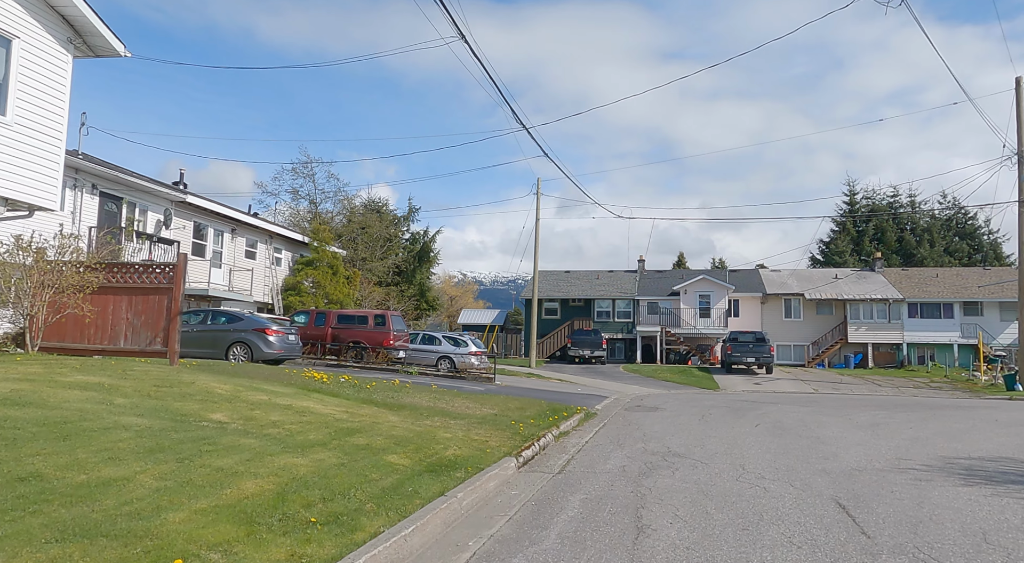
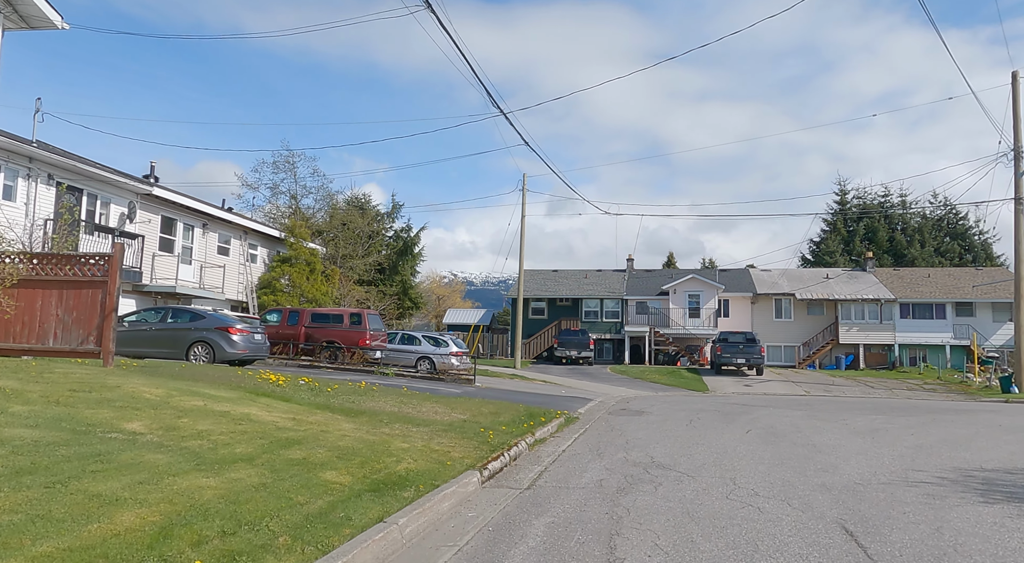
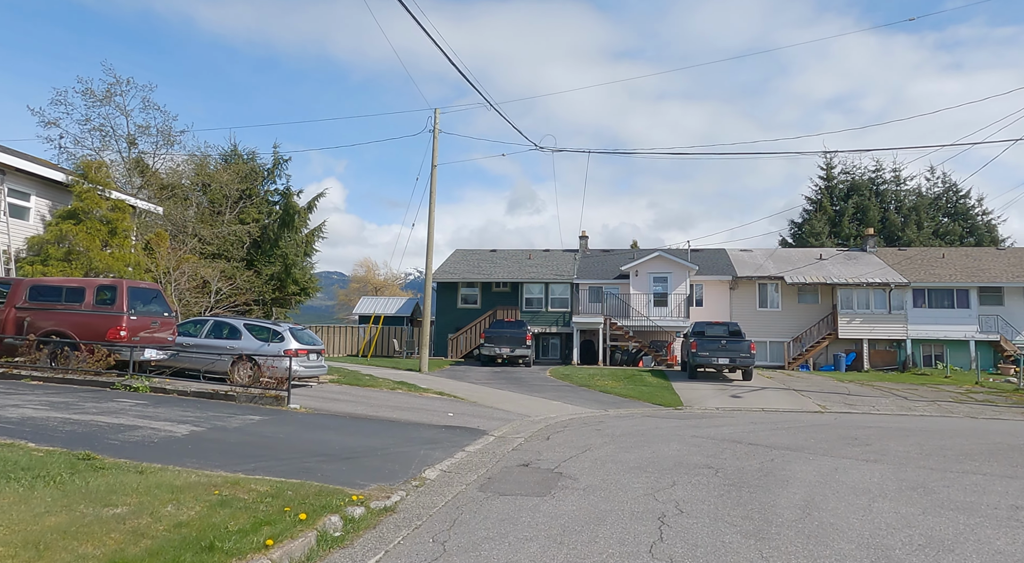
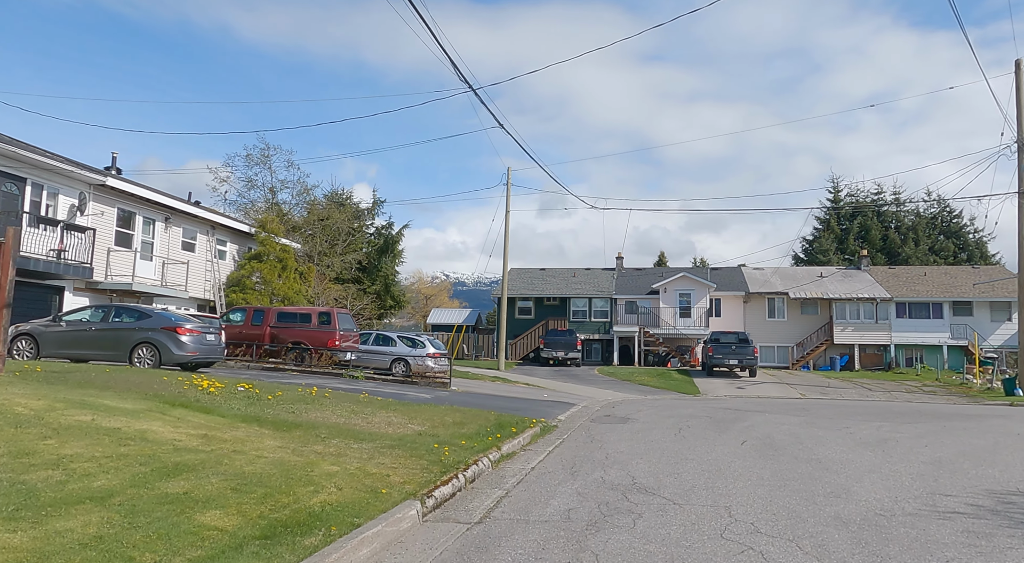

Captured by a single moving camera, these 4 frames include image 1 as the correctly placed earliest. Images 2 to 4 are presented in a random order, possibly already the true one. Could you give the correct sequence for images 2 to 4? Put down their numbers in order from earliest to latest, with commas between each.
2, 4, 3
